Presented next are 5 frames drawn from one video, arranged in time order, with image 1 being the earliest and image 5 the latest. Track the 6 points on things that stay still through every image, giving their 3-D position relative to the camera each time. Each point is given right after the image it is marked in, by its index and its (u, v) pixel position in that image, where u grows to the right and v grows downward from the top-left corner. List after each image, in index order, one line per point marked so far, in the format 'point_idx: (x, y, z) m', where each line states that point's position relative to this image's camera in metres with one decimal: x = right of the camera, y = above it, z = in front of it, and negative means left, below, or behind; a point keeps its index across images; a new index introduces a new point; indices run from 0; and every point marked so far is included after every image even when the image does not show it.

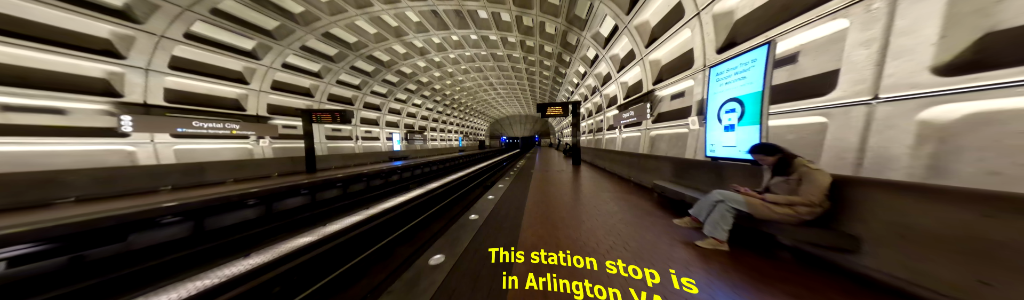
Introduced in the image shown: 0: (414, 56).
0: (-6.2, +5.4, +8.9) m
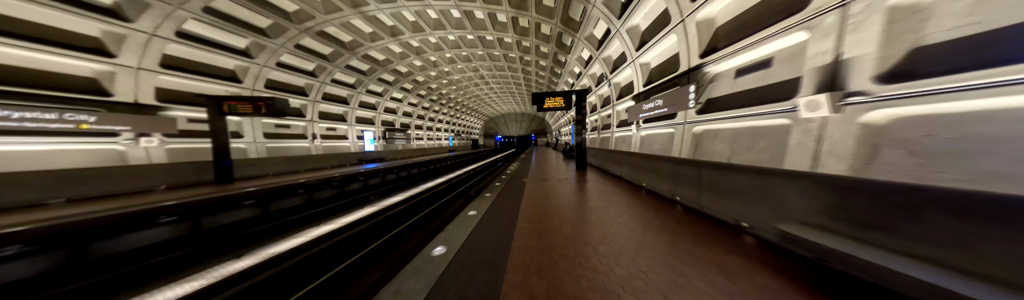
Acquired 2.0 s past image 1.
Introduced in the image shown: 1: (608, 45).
0: (-6.6, +5.4, +7.6) m
1: (+3.8, +4.0, +5.8) m
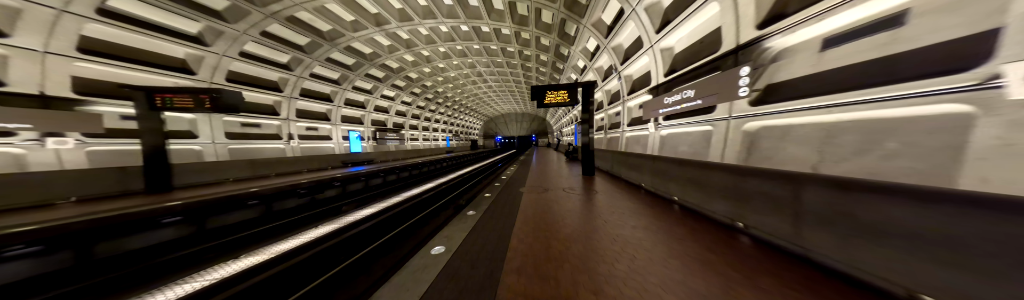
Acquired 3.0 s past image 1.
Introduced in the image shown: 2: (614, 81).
0: (-6.6, +5.3, +7.0) m
1: (+3.7, +3.9, +5.2) m
2: (+5.1, +3.2, +7.5) m
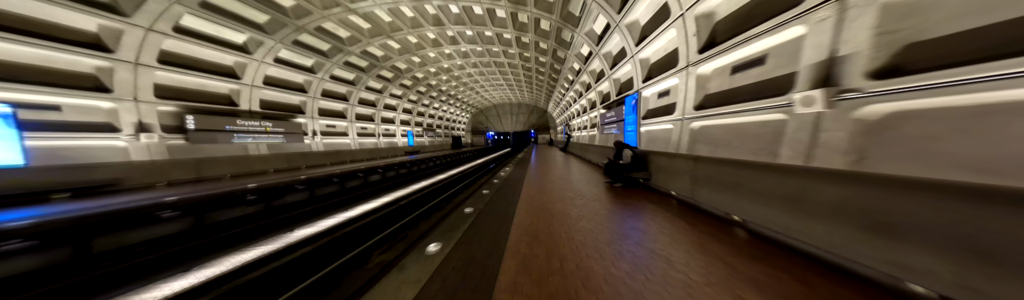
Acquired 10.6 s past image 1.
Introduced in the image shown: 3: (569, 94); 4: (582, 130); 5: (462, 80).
0: (-7.2, +5.4, +4.7) m
1: (+3.2, +4.0, +3.6) m
2: (+4.5, +3.3, +6.0) m
3: (+5.1, +5.0, +13.5) m
4: (+6.0, +1.7, +12.9) m
5: (-5.3, +7.4, +15.8) m
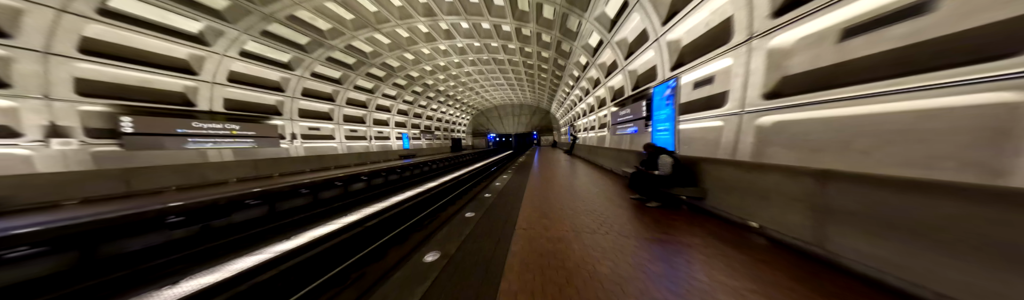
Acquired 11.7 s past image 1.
0: (-7.3, +5.2, +4.0) m
1: (+3.1, +3.9, +2.7) m
2: (+4.4, +3.2, +5.1) m
3: (+5.1, +4.8, +12.5) m
4: (+6.1, +1.5, +11.9) m
5: (-5.2, +7.1, +15.0) m
